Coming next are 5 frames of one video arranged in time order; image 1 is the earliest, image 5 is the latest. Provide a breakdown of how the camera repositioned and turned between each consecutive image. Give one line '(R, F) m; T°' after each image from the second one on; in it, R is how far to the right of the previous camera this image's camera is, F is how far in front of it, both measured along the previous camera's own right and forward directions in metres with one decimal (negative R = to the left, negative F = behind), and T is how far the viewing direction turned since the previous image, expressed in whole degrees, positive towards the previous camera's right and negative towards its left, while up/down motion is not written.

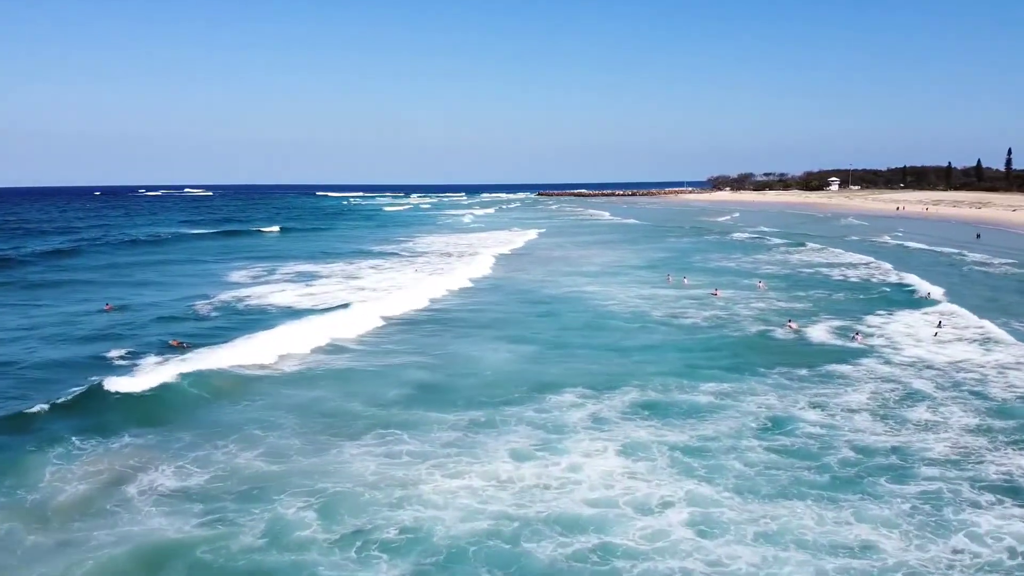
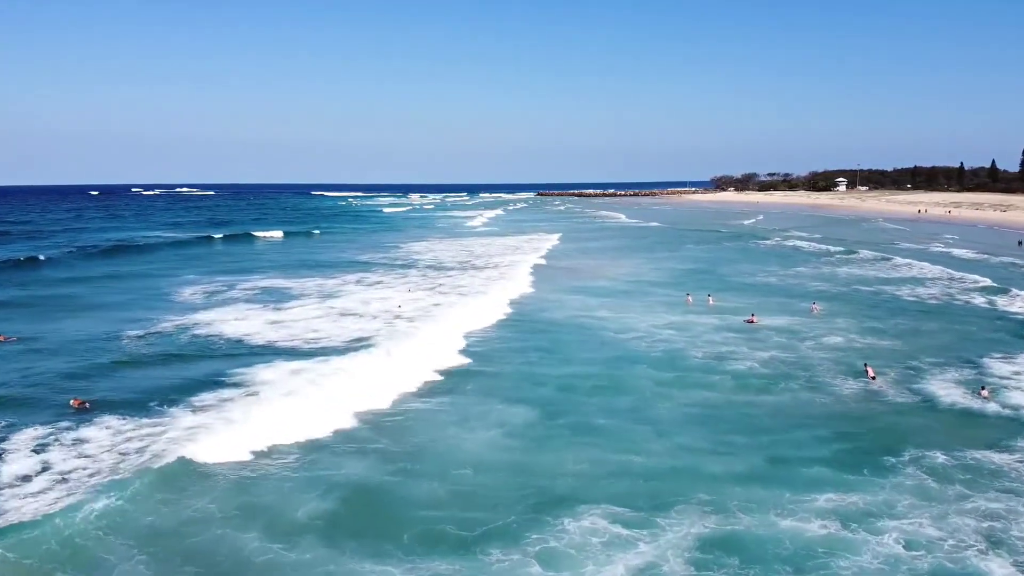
(0.0, +4.5) m; 0°
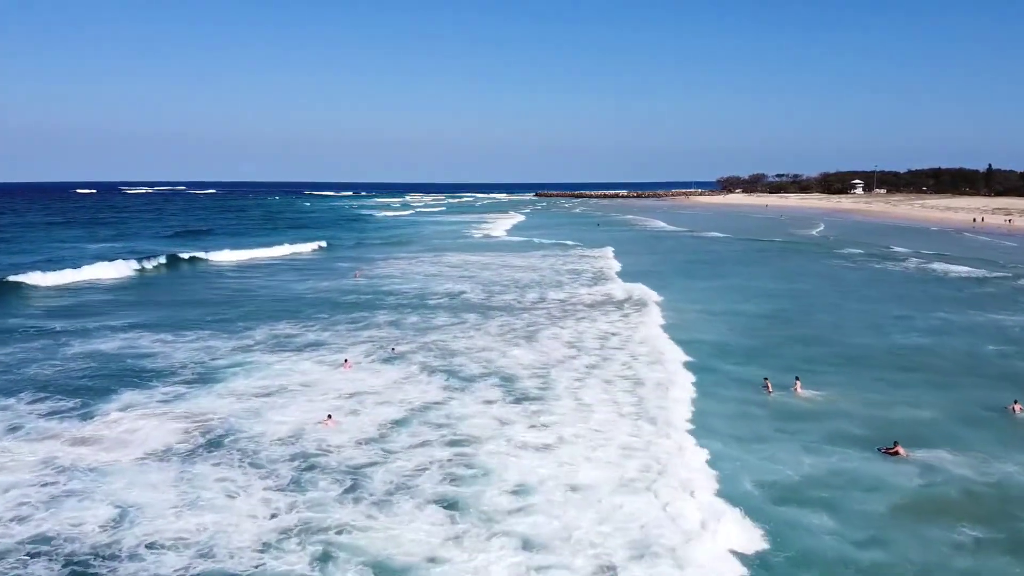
(-0.1, +9.7) m; 0°
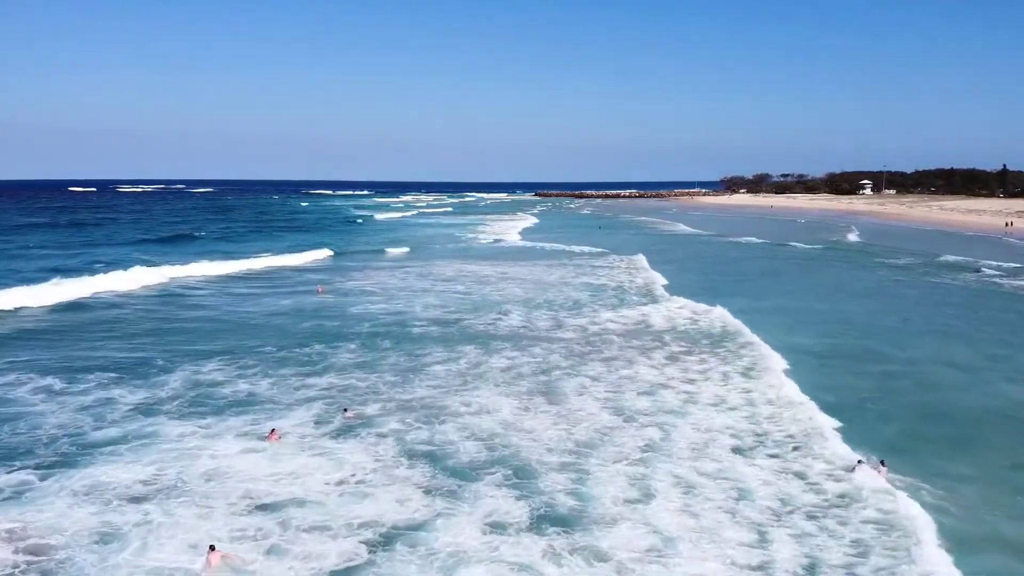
(-0.3, +4.4) m; 0°
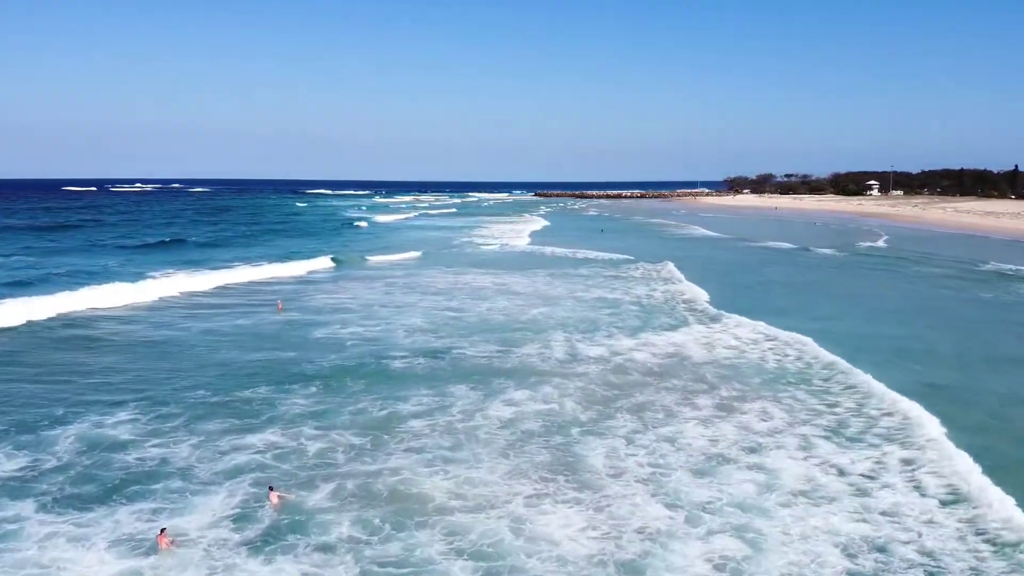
(-0.1, +3.1) m; 0°
